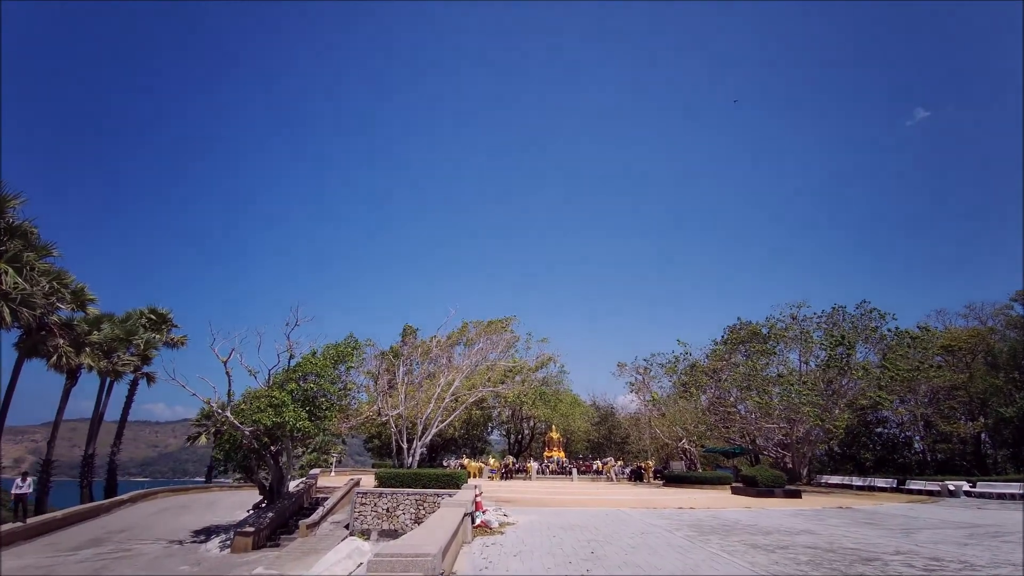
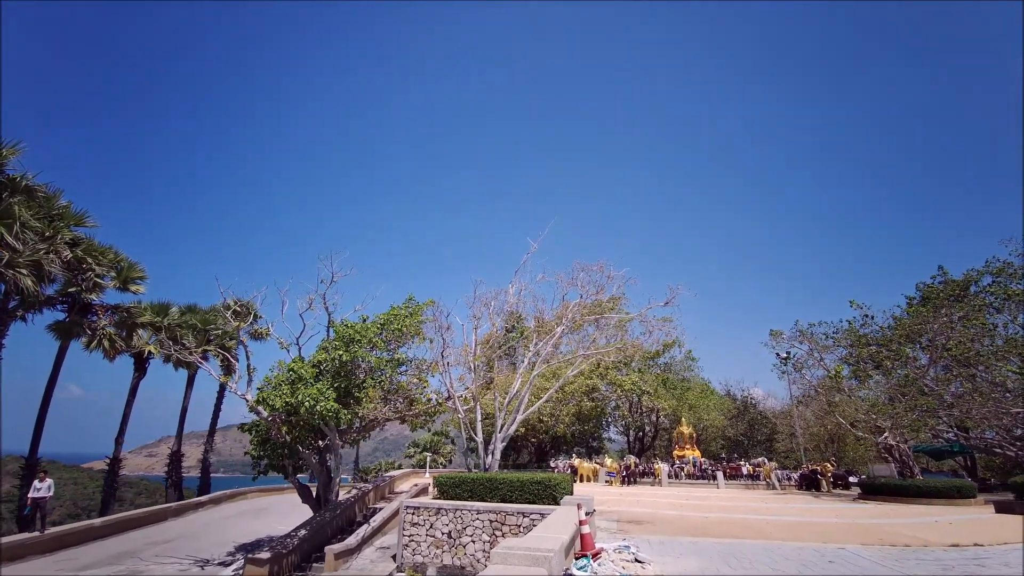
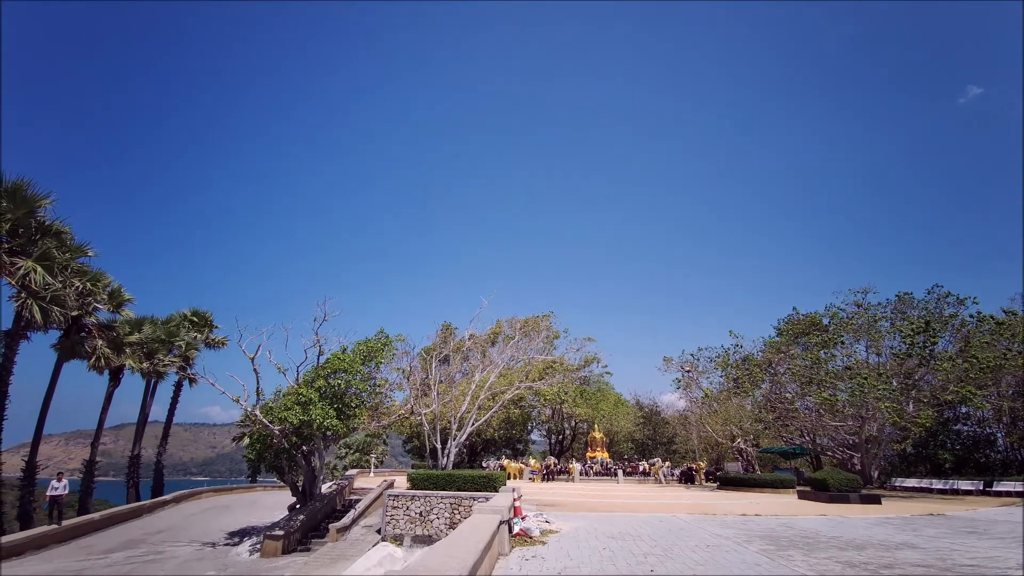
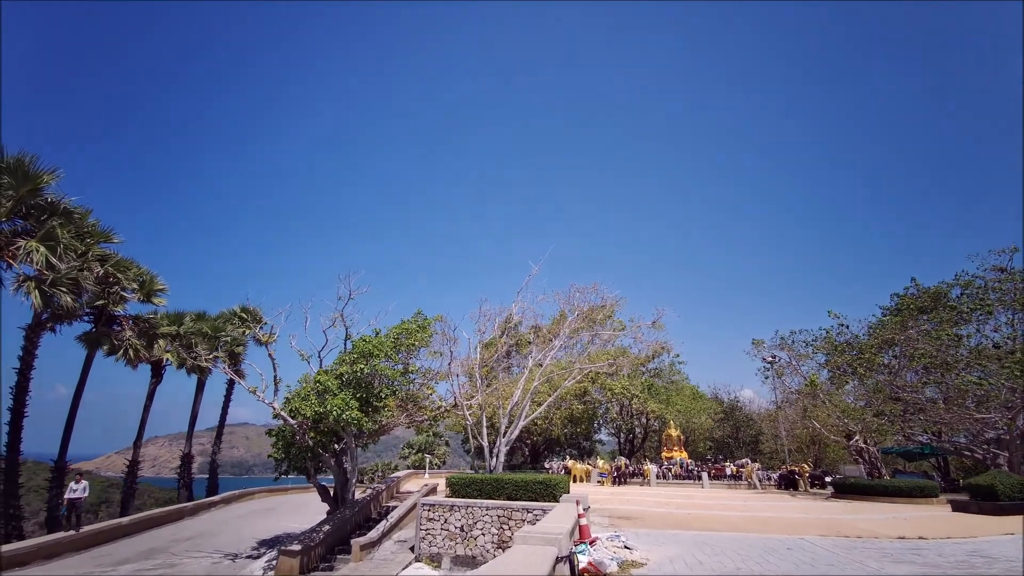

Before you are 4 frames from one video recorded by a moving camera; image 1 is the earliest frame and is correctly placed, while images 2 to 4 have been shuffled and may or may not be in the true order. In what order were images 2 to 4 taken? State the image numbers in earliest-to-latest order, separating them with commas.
3, 4, 2
